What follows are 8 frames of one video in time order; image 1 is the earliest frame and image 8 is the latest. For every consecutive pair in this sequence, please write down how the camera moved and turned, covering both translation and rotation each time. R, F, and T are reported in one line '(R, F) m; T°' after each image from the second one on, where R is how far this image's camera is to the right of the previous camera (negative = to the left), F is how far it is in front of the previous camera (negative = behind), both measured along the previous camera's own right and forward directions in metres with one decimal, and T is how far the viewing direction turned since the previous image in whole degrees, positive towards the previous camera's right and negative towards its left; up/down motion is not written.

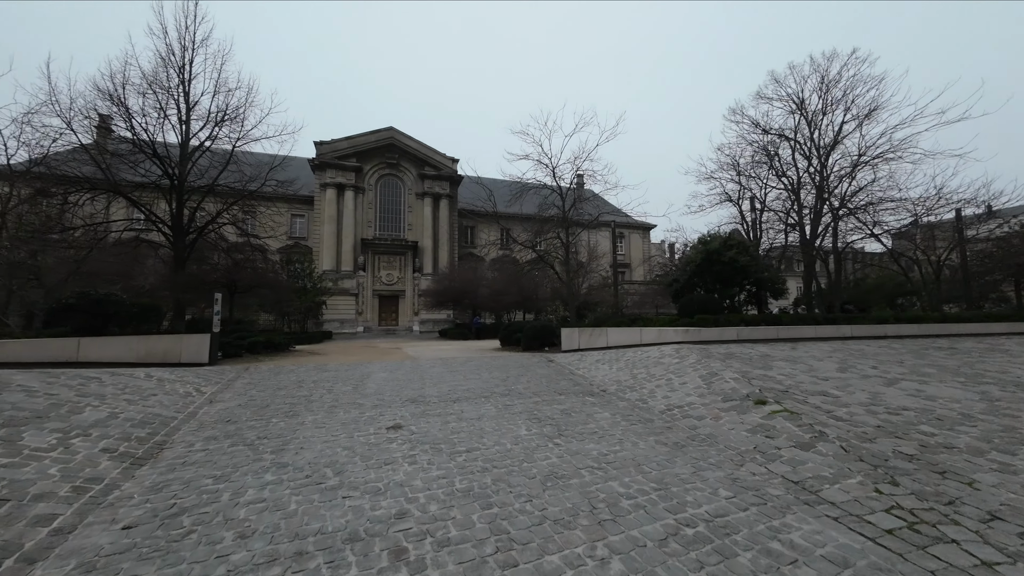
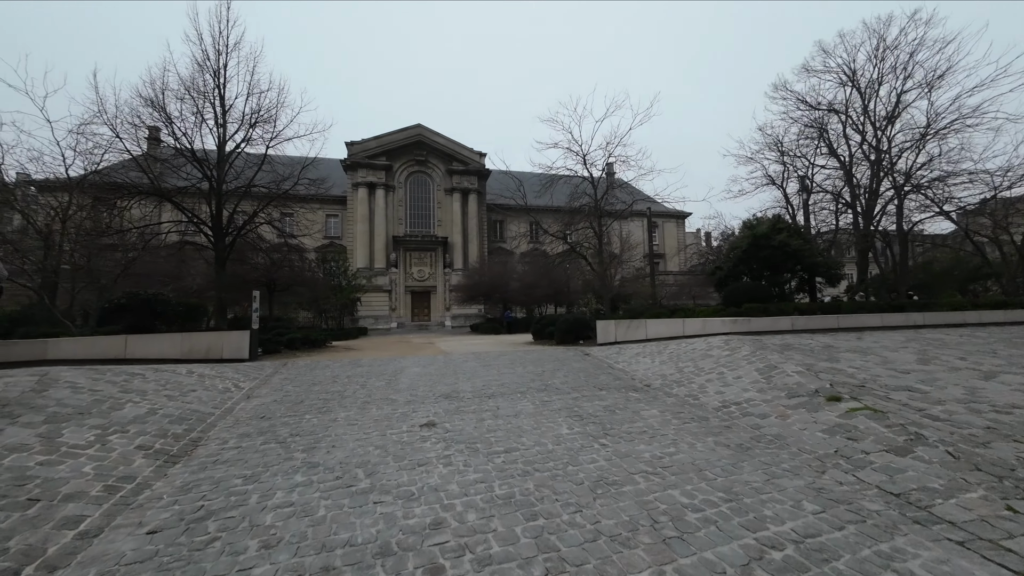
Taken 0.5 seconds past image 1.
(-0.1, +0.5) m; -4°
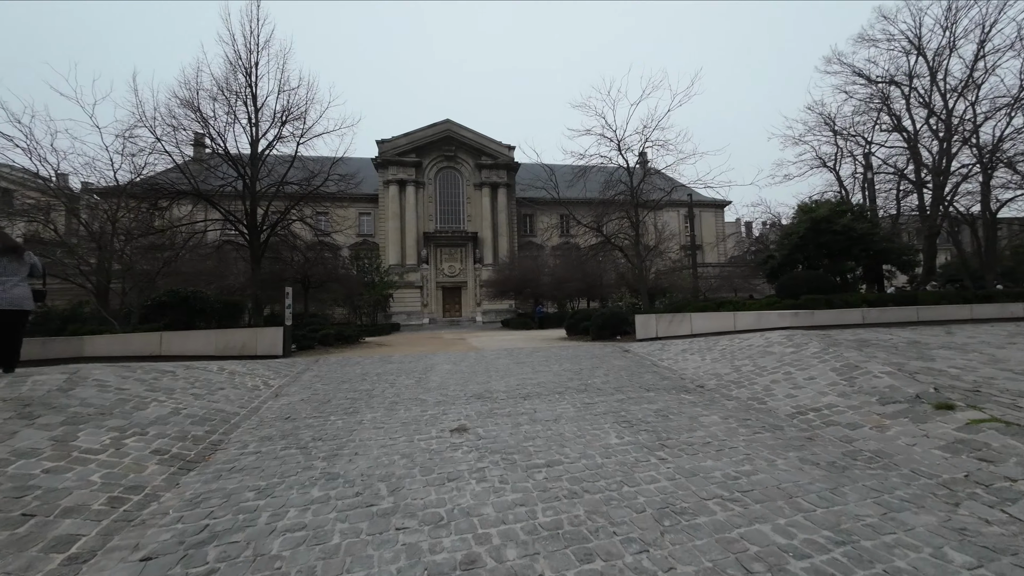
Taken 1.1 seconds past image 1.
(-0.1, +0.7) m; -4°
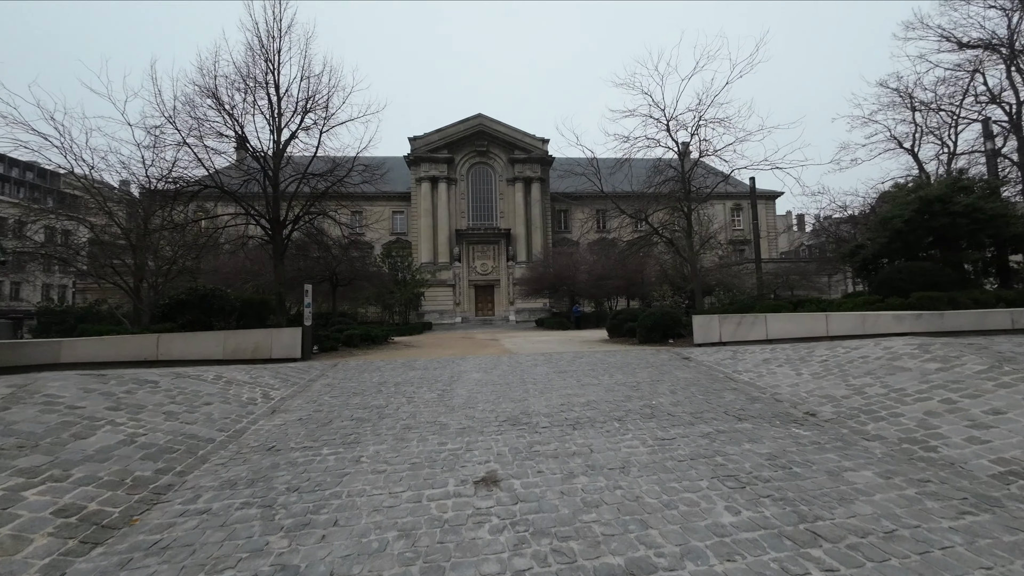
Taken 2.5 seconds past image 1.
(-0.2, +1.9) m; -5°
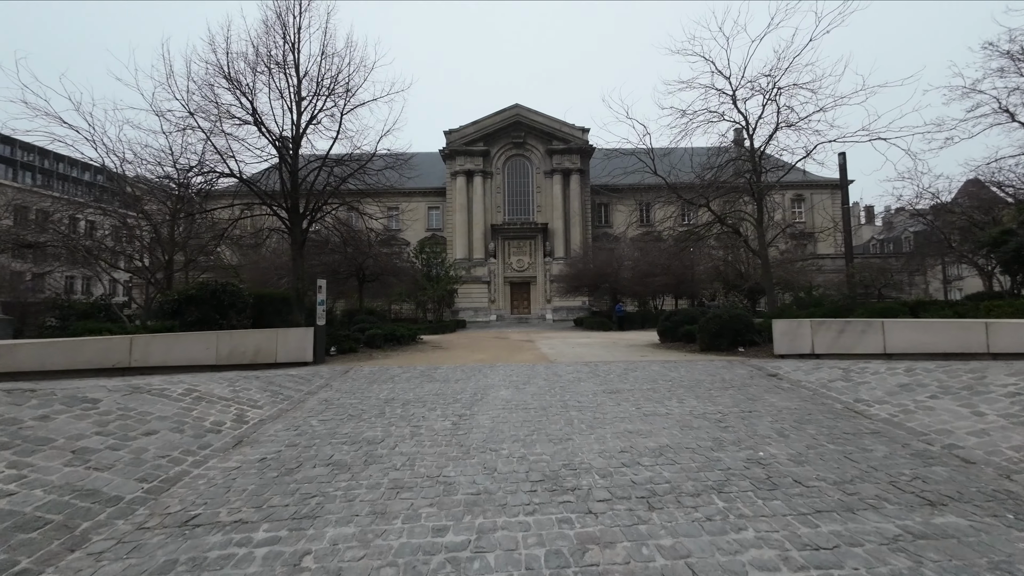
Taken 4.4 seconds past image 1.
(0.0, +2.2) m; -5°
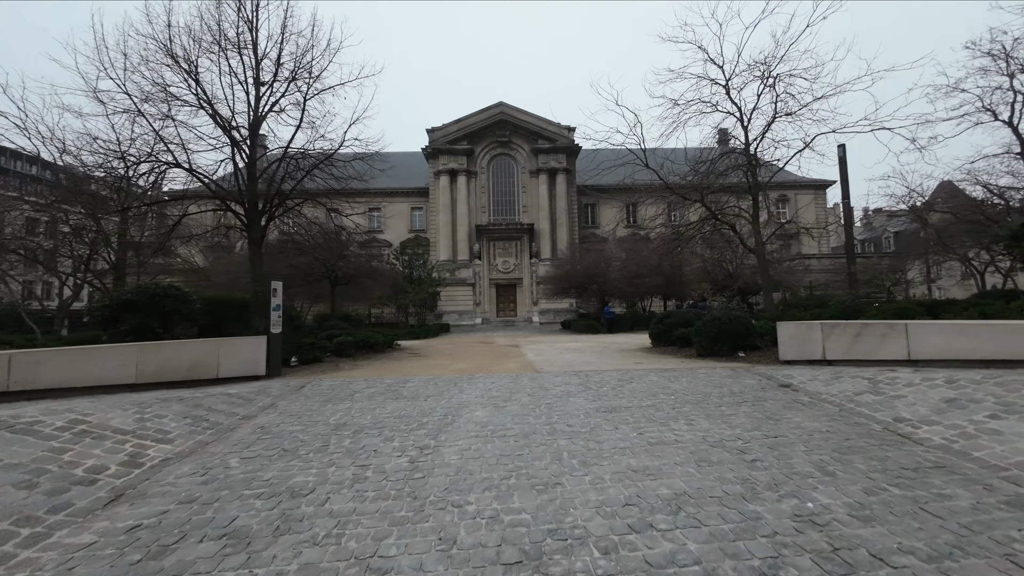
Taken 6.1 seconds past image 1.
(+0.2, +1.3) m; +2°
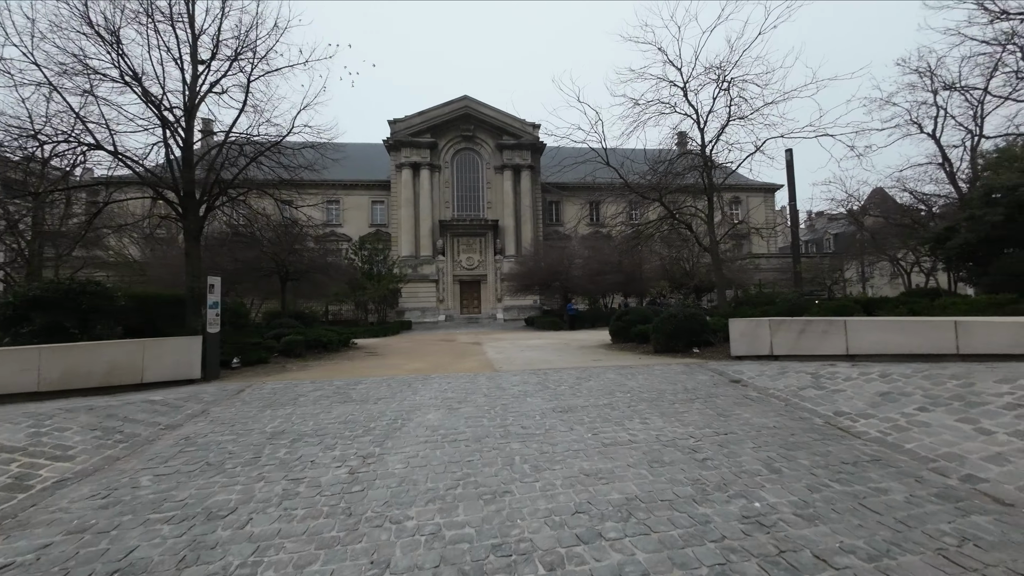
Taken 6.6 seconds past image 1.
(+0.2, +0.3) m; +5°
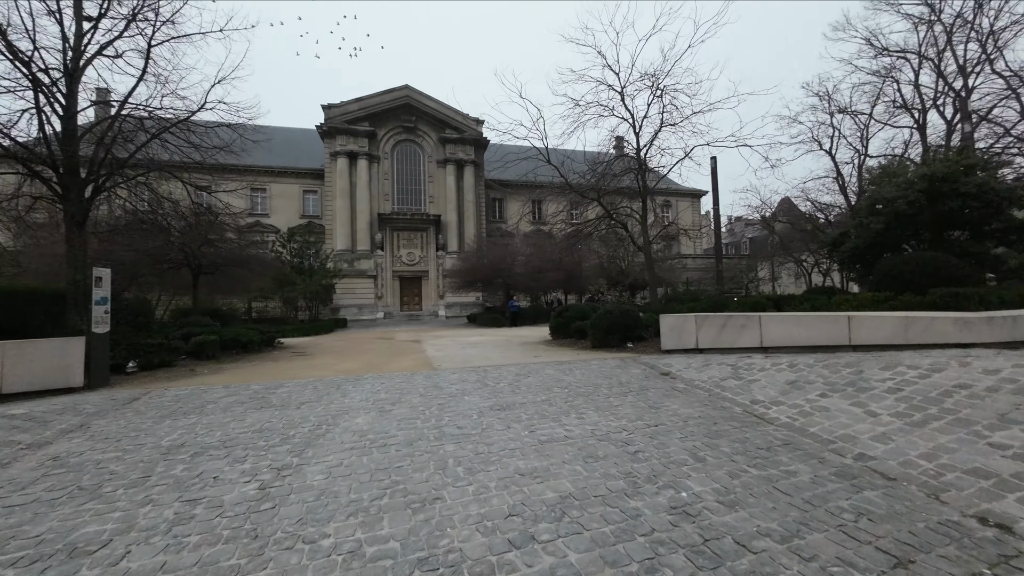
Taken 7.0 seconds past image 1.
(+0.1, +0.2) m; +8°
